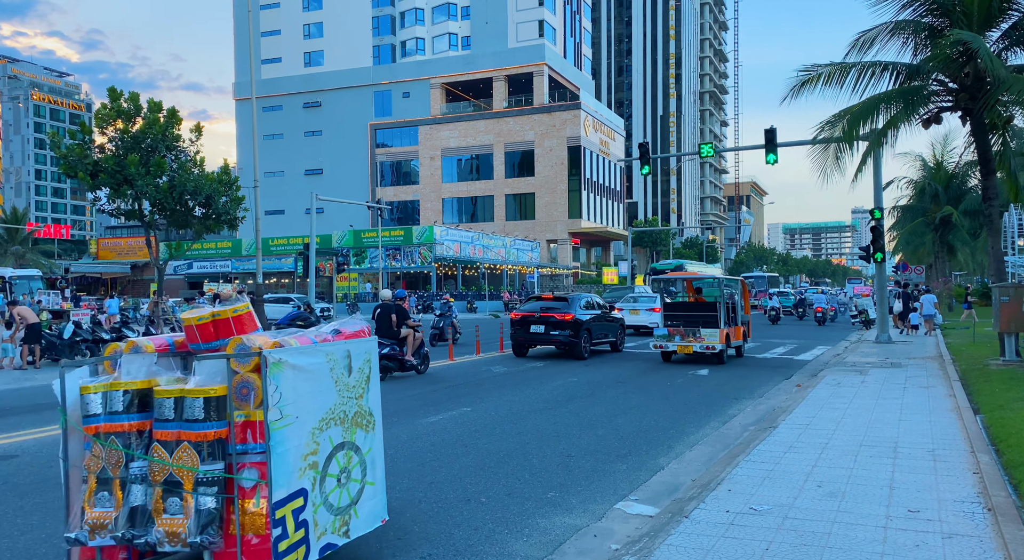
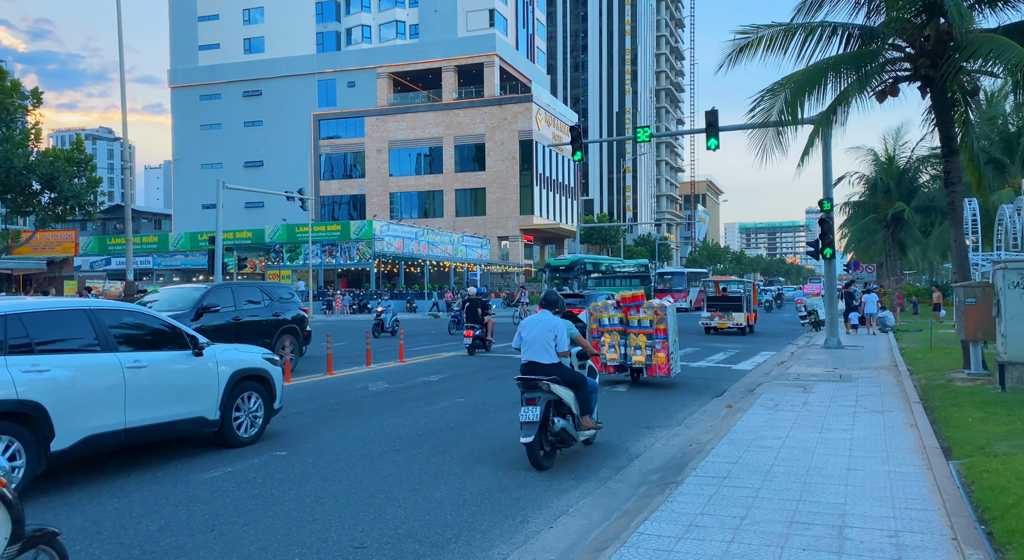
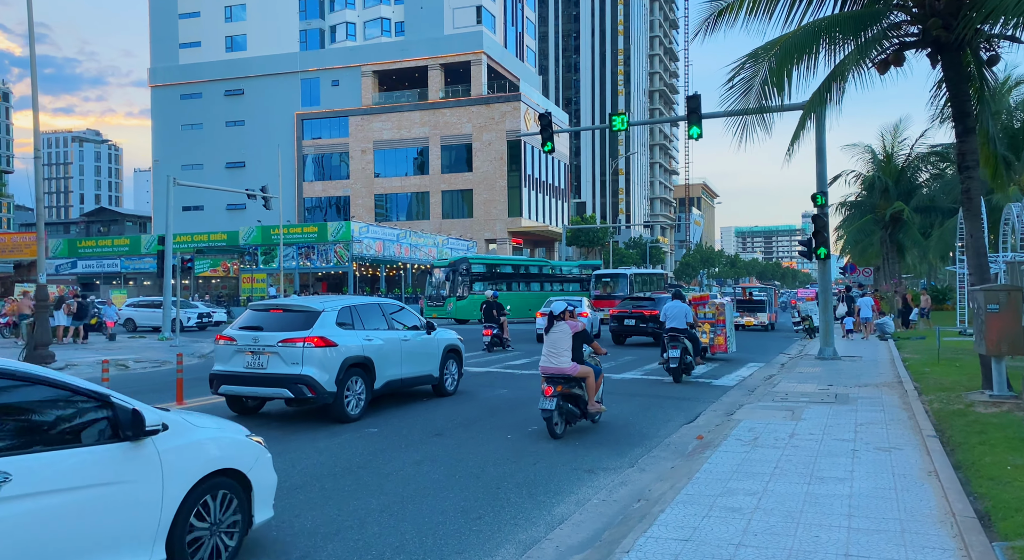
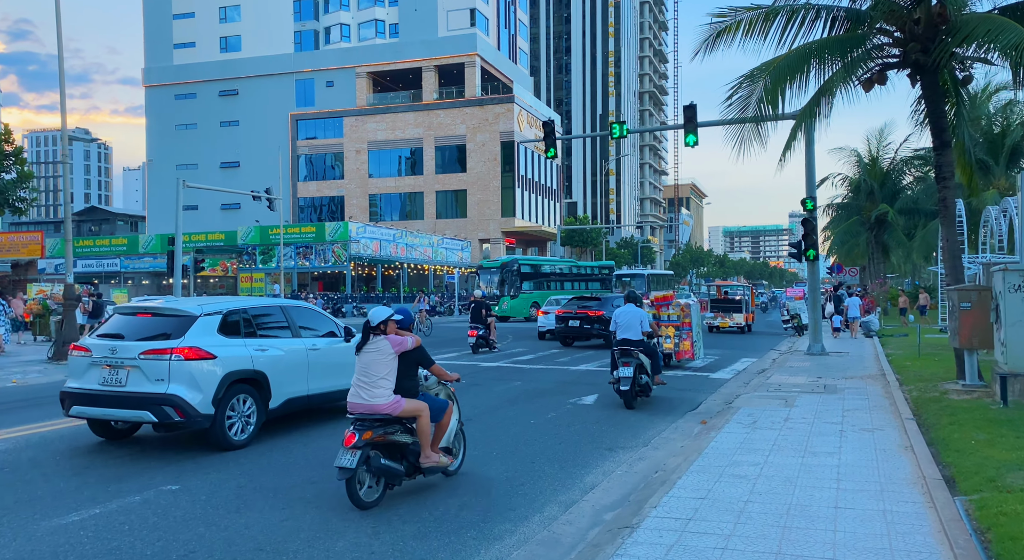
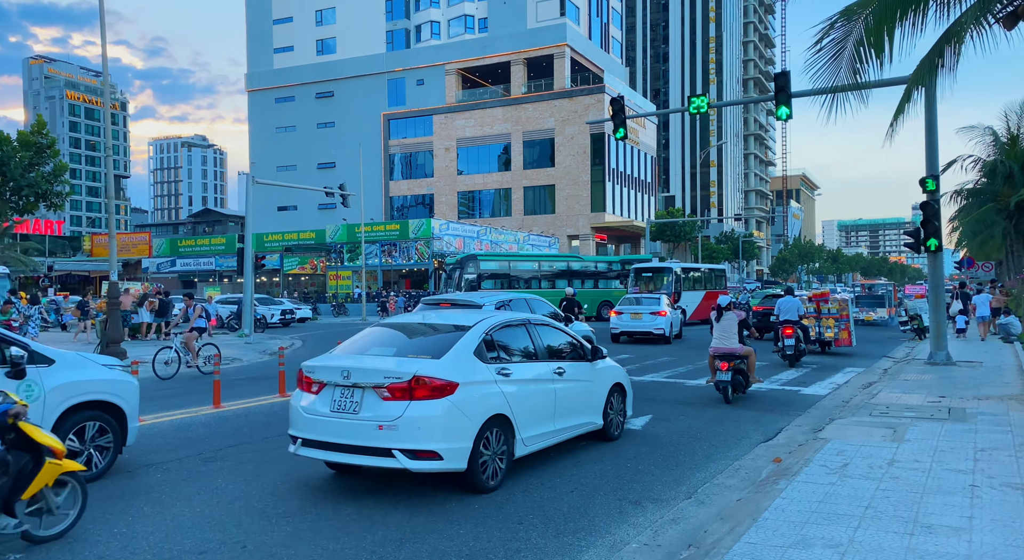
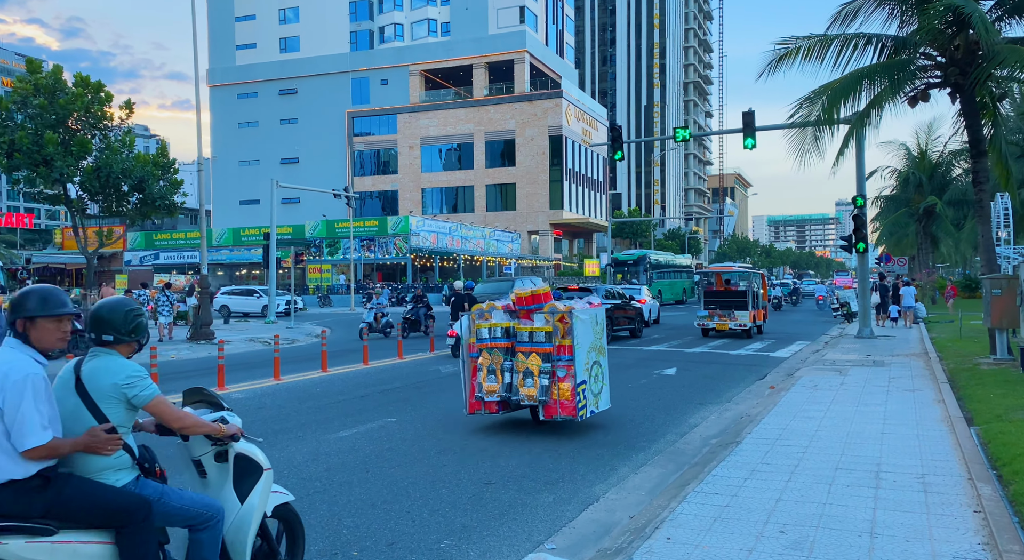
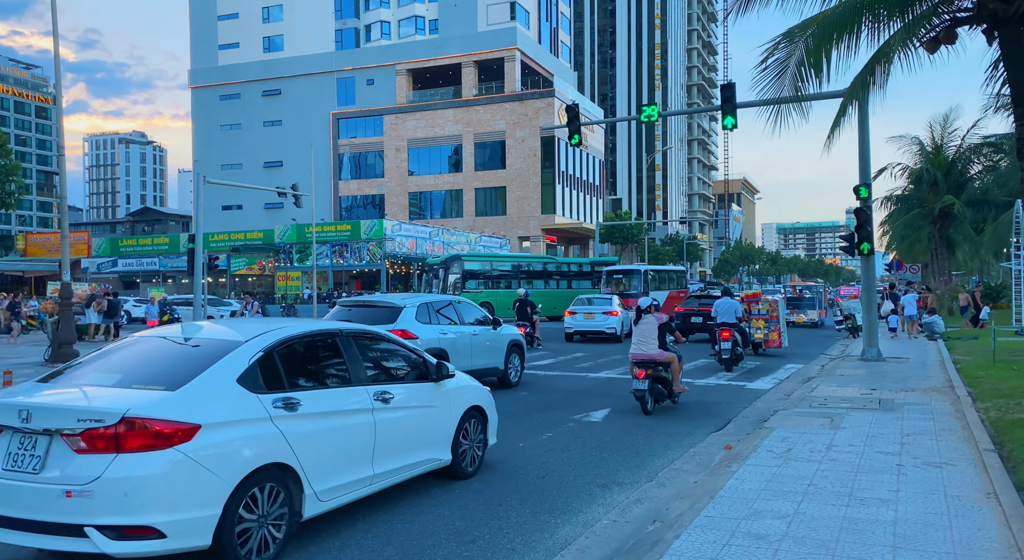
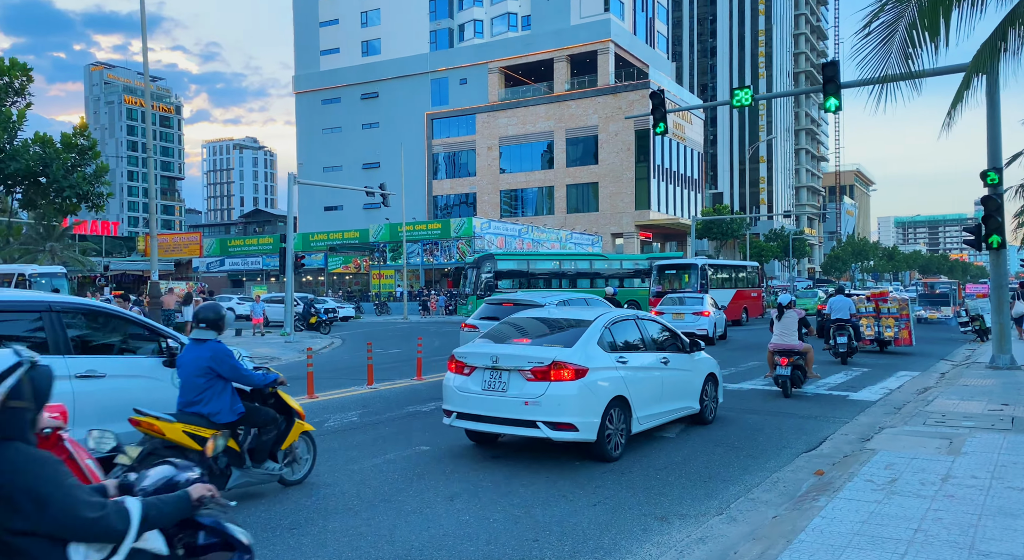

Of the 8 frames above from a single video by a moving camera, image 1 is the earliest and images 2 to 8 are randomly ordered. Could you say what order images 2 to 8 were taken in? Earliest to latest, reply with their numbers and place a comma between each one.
6, 2, 4, 3, 7, 5, 8
